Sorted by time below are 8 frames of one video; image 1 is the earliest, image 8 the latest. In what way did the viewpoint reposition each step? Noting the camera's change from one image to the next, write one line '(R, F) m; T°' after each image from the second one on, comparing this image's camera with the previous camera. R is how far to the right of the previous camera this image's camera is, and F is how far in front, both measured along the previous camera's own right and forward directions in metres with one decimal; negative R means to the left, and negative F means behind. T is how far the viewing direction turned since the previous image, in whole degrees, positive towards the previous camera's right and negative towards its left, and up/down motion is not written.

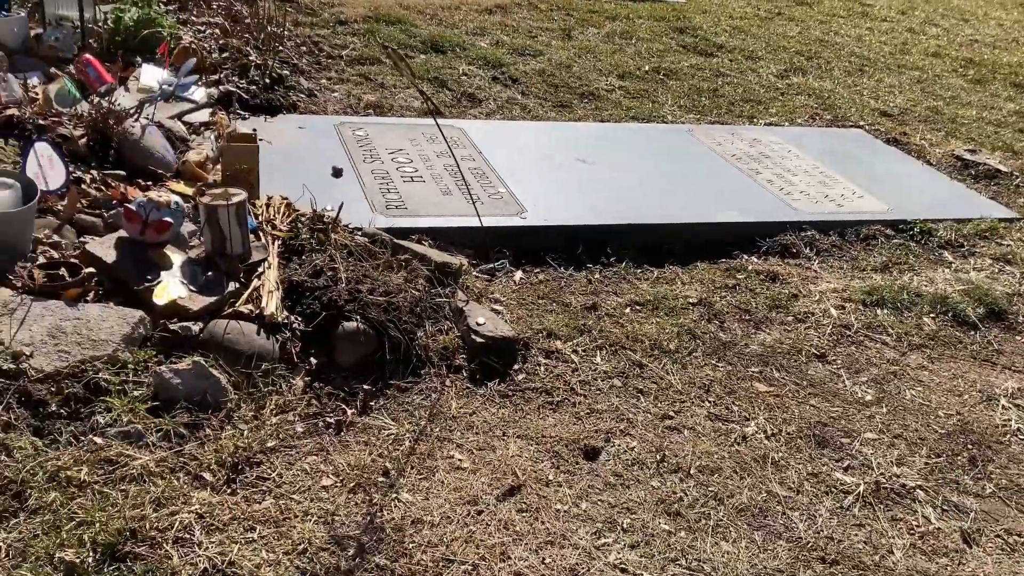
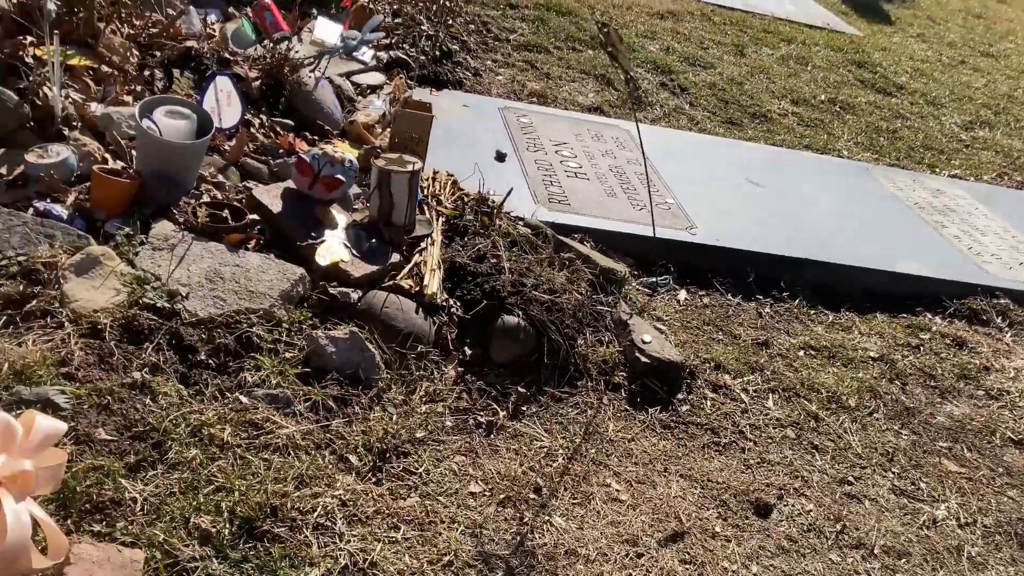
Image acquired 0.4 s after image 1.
(-0.4, +0.4) m; -5°
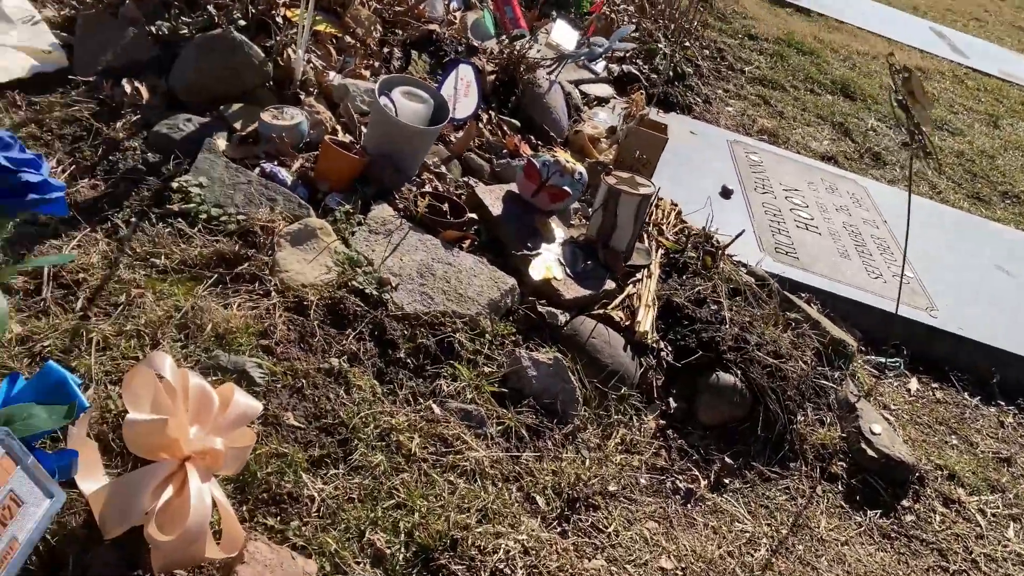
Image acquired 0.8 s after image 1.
(-0.3, +0.3) m; -10°
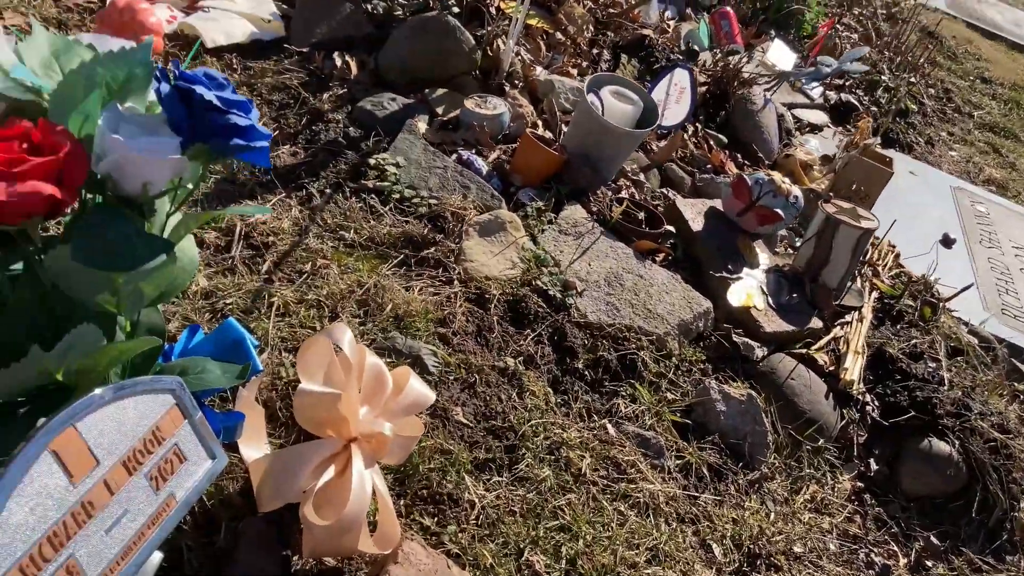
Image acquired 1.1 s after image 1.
(-0.1, +0.2) m; -10°
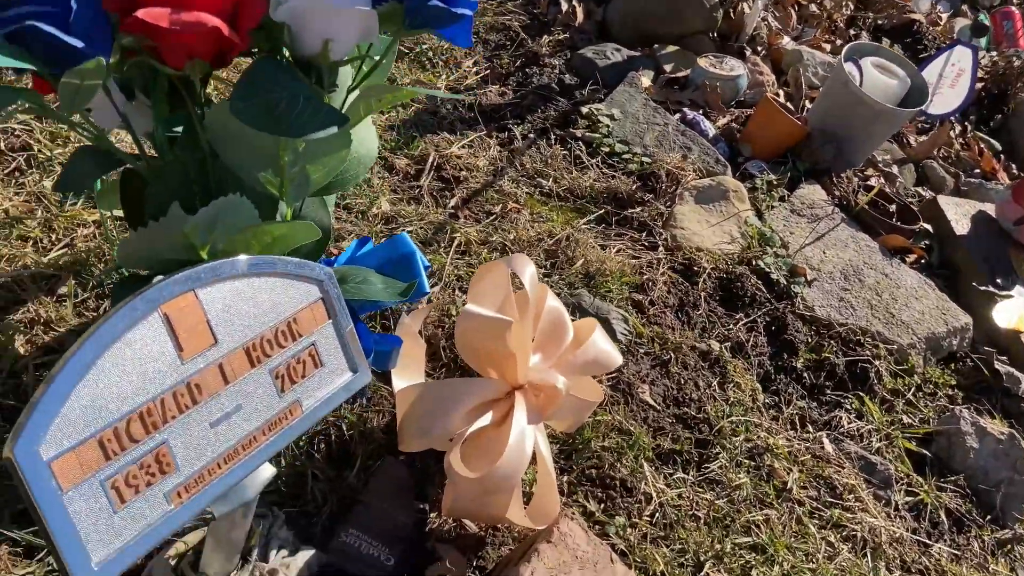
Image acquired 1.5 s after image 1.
(0.0, +0.4) m; -12°
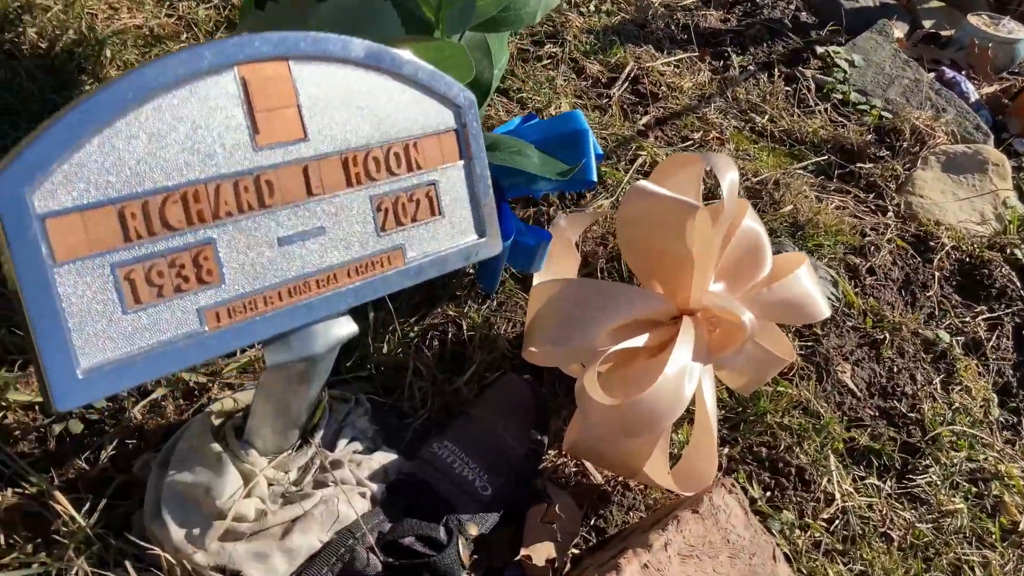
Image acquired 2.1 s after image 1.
(0.0, +0.4) m; -11°
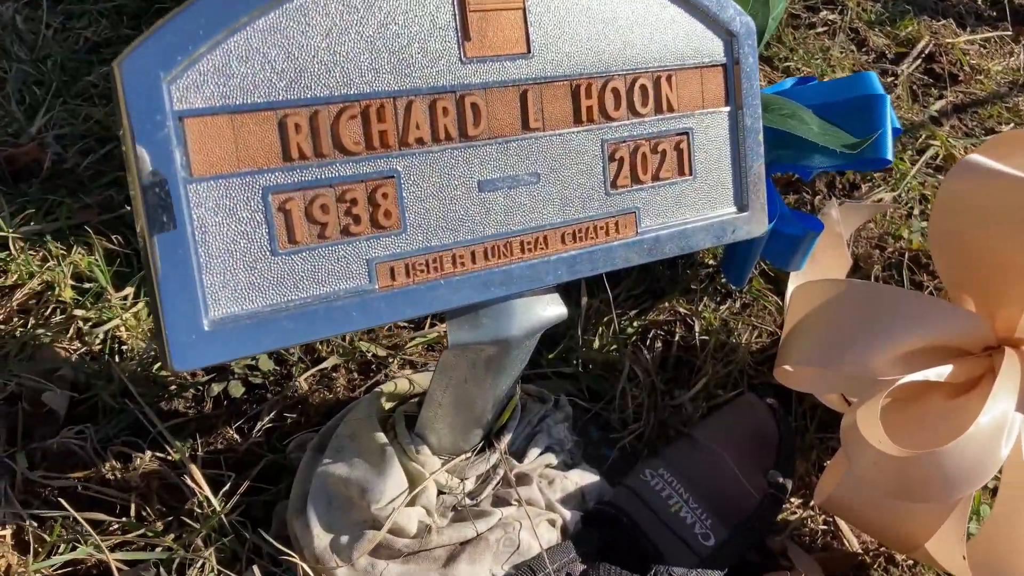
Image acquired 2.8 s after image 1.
(0.0, +0.3) m; -13°
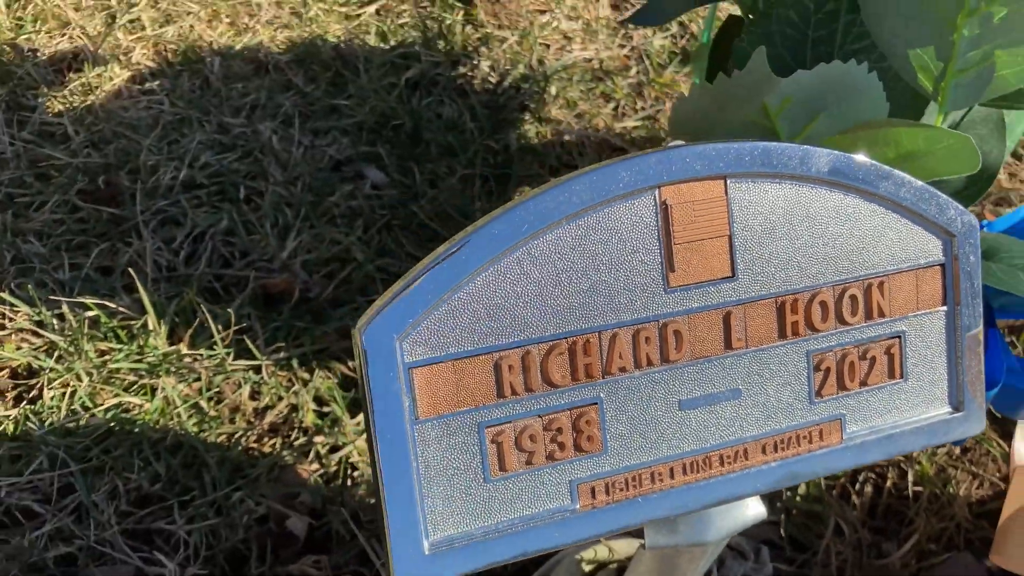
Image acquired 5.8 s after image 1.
(0.0, 0.0) m; -13°
